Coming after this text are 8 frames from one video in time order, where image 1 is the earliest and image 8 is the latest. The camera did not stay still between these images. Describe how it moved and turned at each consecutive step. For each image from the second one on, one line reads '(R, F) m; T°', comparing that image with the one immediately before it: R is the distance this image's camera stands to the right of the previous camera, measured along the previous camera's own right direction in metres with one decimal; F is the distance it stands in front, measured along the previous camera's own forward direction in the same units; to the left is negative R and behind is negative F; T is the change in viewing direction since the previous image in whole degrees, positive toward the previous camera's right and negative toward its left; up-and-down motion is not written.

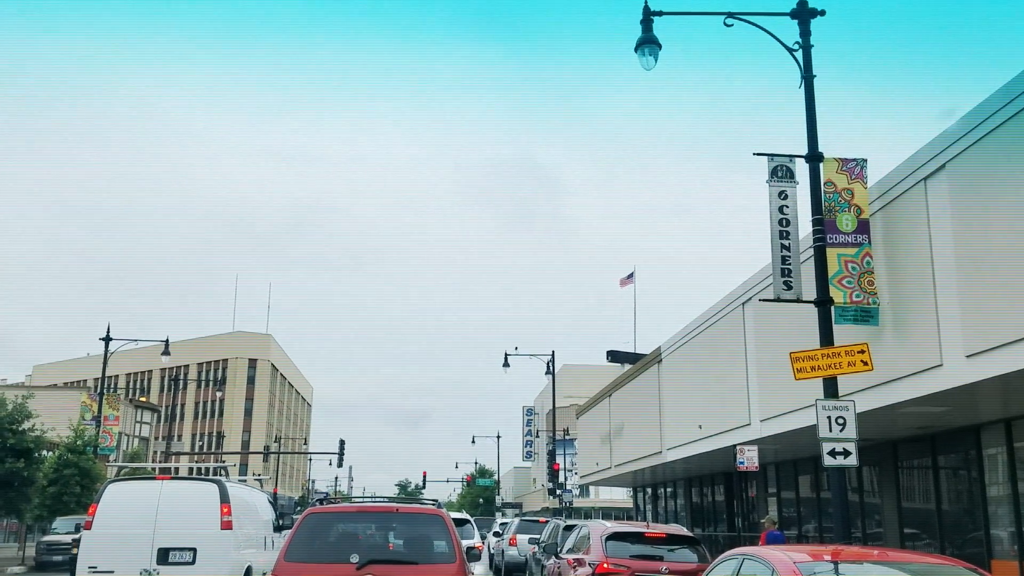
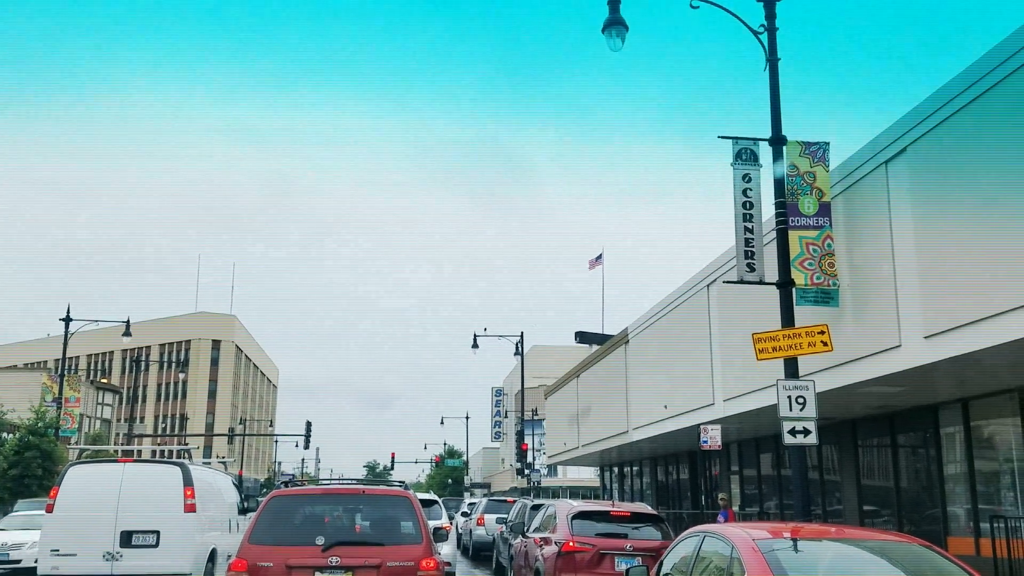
(+0.5, +0.3) m; +1°
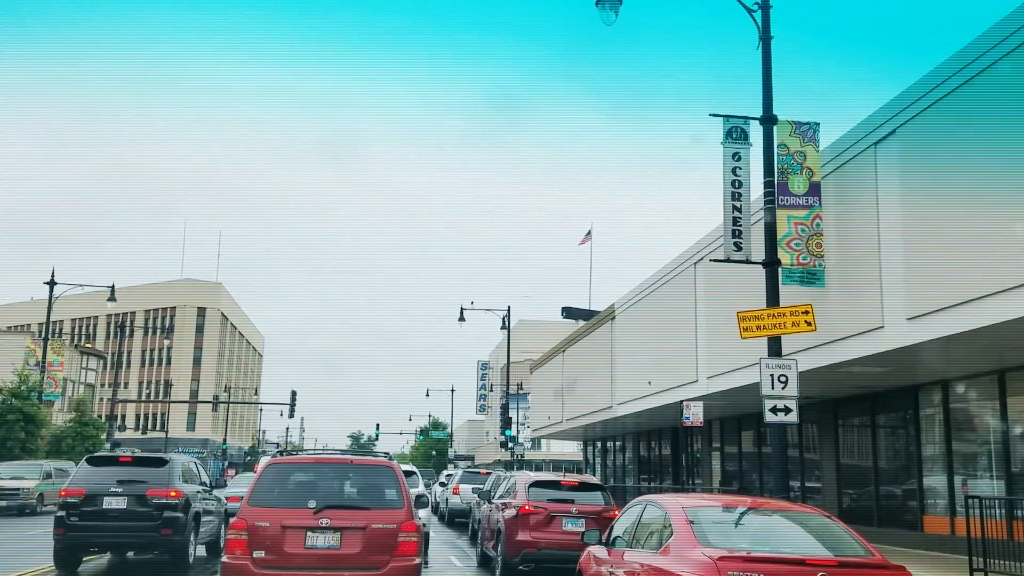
(0.0, 0.0) m; +1°
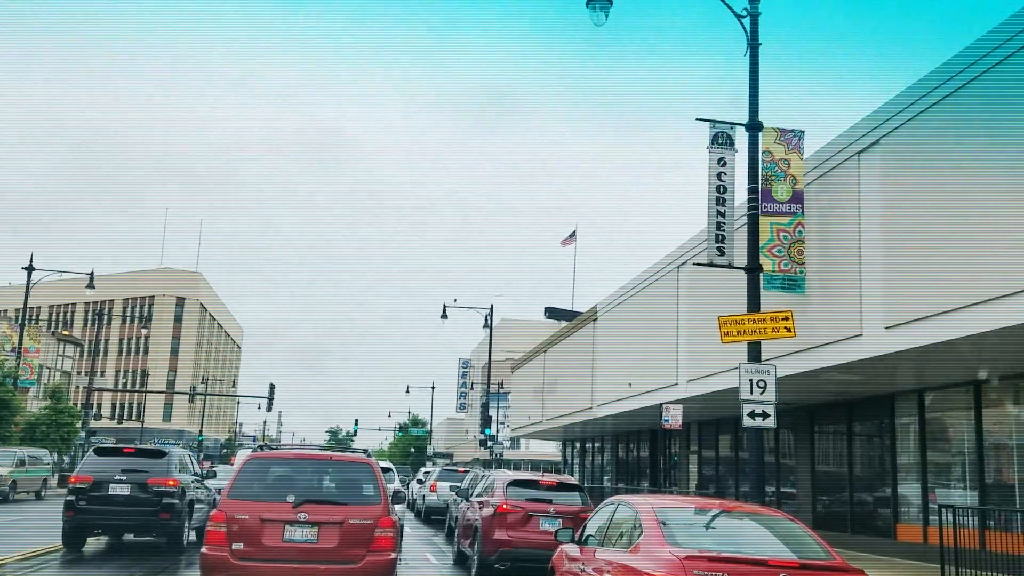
(0.0, 0.0) m; +1°
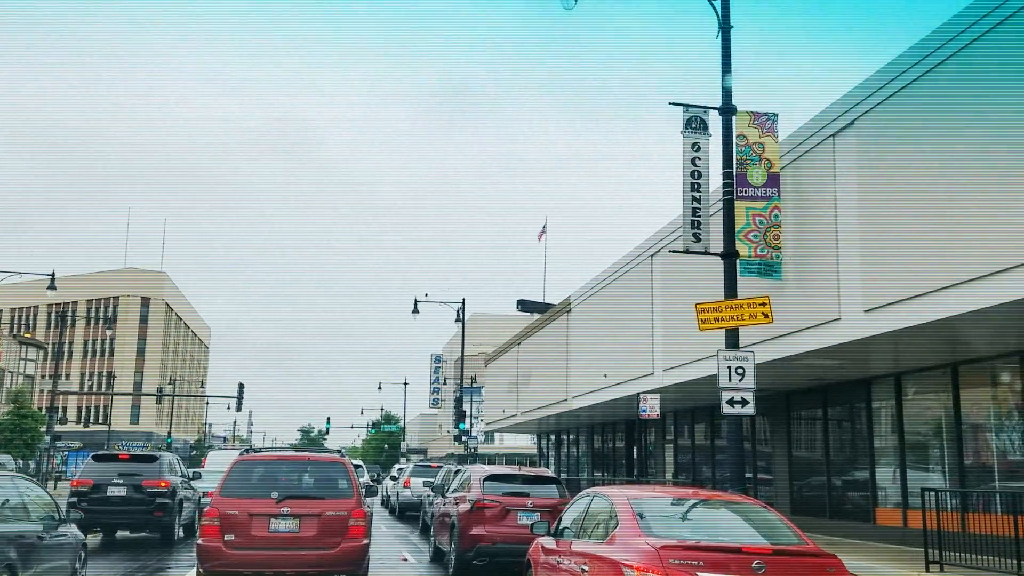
(0.0, +0.2) m; +2°
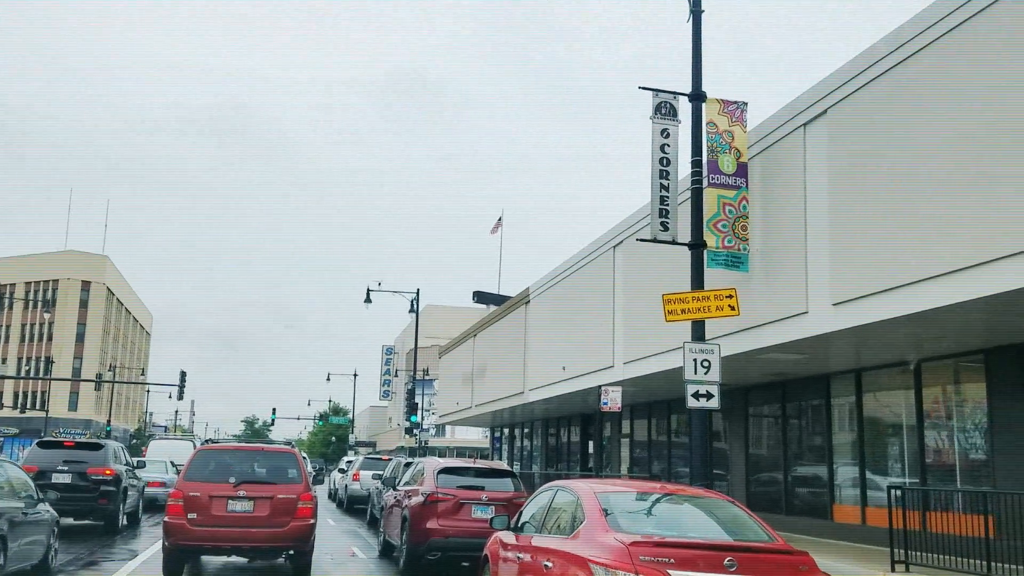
(-0.1, +0.3) m; +3°
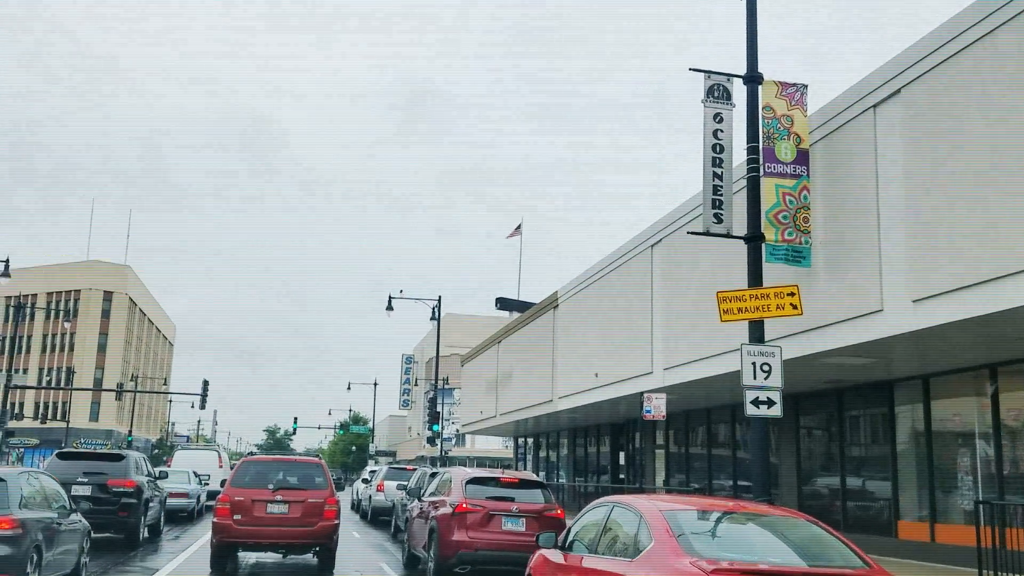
(-0.2, +0.7) m; -1°
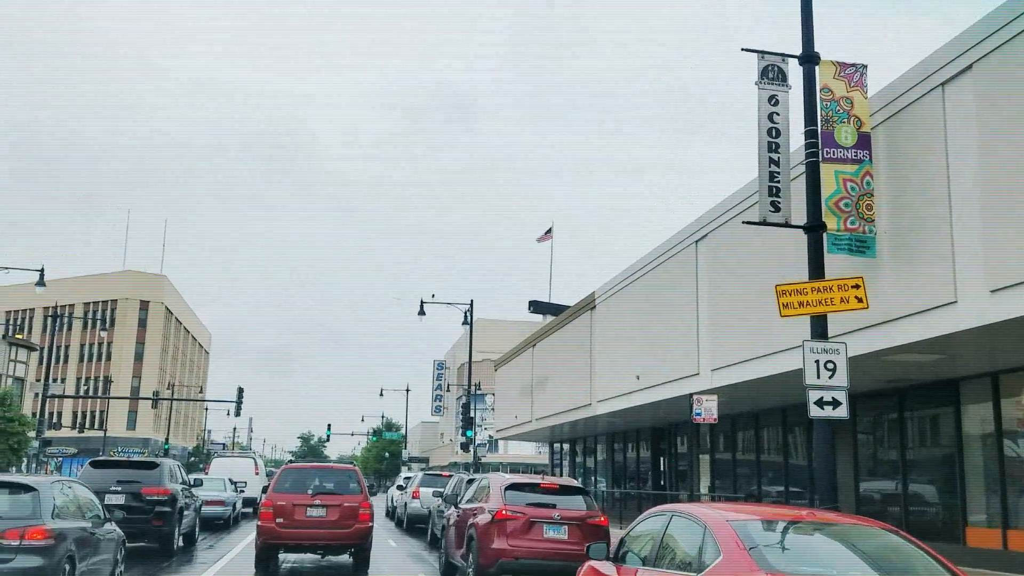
(-0.1, +0.4) m; -2°
